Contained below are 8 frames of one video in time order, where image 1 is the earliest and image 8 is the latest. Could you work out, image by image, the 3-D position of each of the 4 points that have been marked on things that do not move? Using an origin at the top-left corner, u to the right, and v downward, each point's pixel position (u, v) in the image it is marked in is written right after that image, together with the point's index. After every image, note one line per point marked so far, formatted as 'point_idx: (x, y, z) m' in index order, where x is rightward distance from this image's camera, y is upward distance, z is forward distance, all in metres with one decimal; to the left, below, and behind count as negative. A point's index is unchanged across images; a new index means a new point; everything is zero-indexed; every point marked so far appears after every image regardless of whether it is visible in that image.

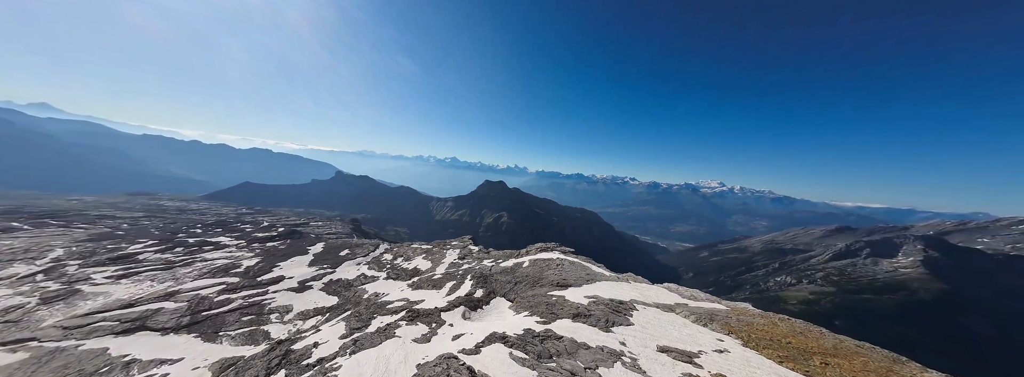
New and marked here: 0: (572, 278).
0: (+5.3, -7.9, +17.9) m
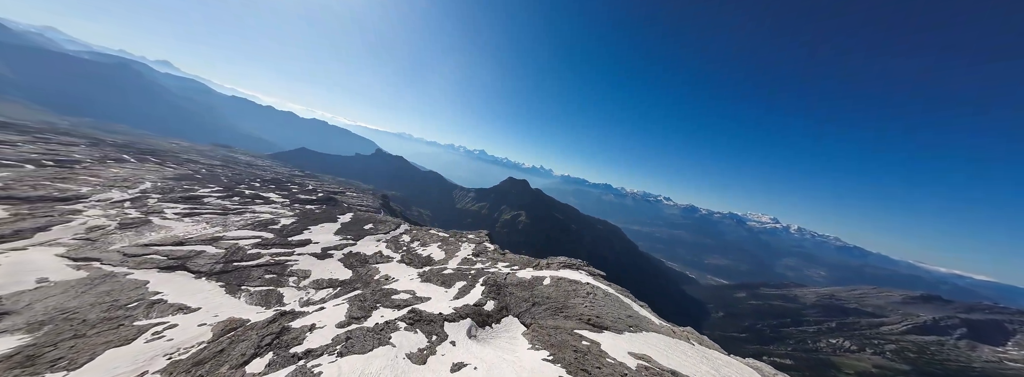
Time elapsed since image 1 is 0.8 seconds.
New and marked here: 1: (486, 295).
0: (+6.7, -8.9, +14.1) m
1: (-2.5, -10.3, +19.5) m
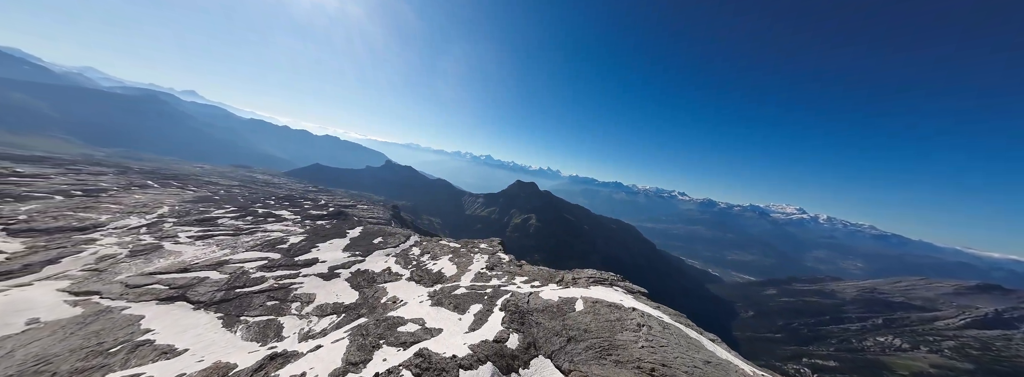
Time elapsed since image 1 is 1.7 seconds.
0: (+8.5, -9.1, +10.6) m
1: (-0.3, -11.0, +16.2) m
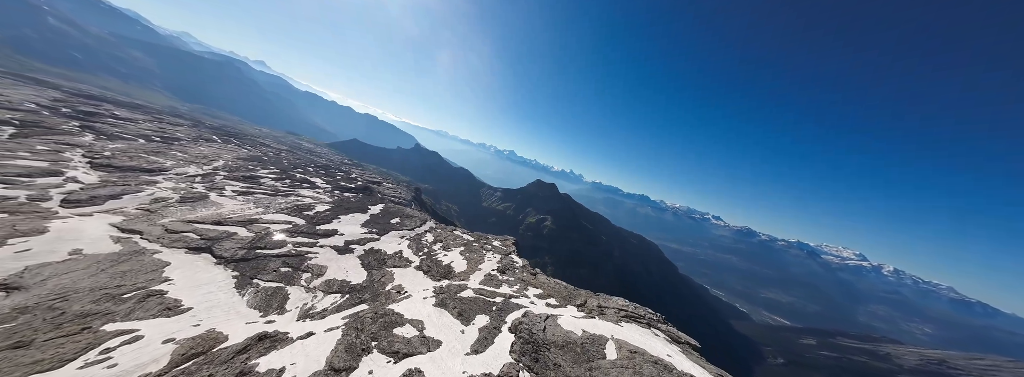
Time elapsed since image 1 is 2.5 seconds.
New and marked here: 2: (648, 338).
0: (+8.9, -10.5, +6.7) m
1: (+0.4, -11.2, +13.2) m
2: (+10.5, -11.4, +15.6) m
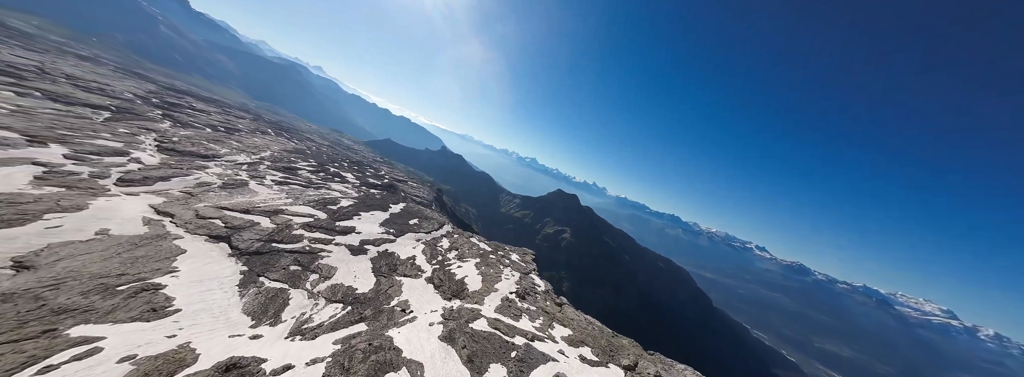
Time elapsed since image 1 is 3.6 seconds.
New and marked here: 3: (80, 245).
0: (+9.5, -11.9, +1.4) m
1: (+1.6, -12.3, +8.7) m
2: (+11.8, -13.3, +10.1) m
3: (-40.5, -5.4, +18.9) m
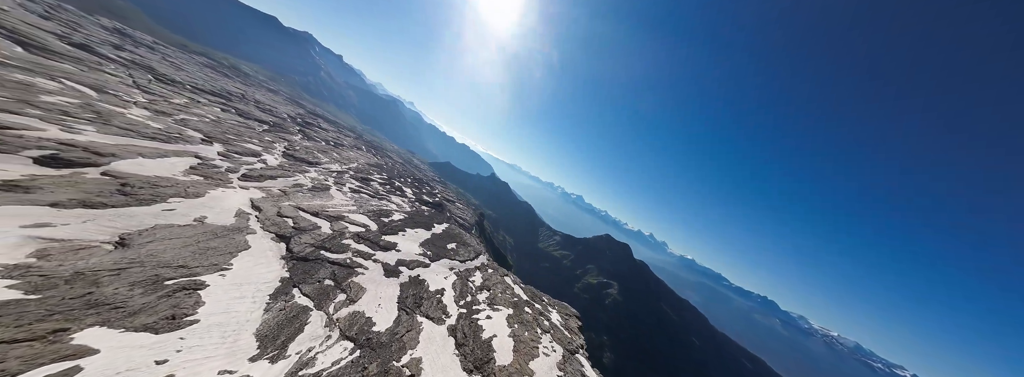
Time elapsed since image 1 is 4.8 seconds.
0: (+8.4, -13.9, -7.4) m
1: (+2.1, -14.4, +1.3) m
2: (+12.1, -16.9, +0.3) m
3: (-35.6, -4.3, +21.3) m
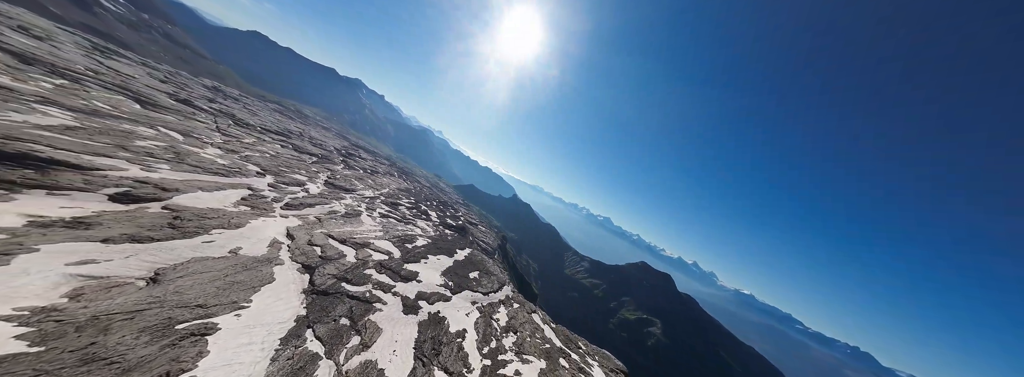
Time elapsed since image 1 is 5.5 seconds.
0: (+8.1, -13.4, -12.7) m
1: (+2.9, -15.0, -3.5) m
2: (+12.7, -17.2, -5.8) m
3: (-32.5, -7.9, +21.6) m
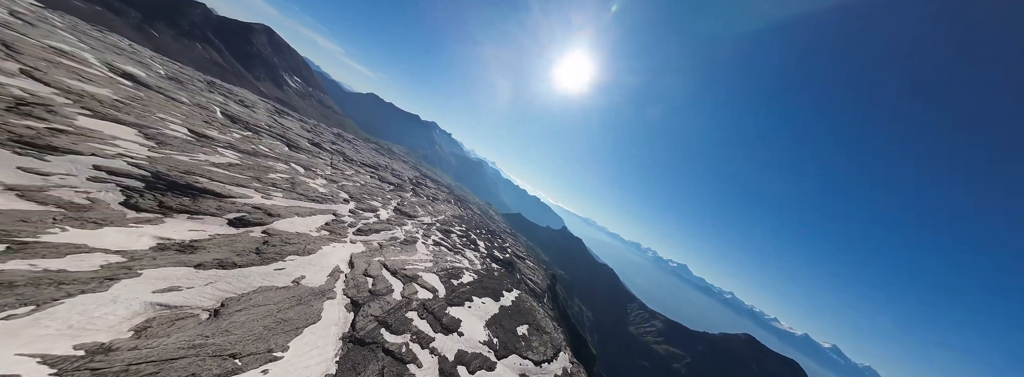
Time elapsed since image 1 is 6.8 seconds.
0: (+4.4, -12.4, -22.1) m
1: (+1.5, -15.3, -12.2) m
2: (+10.3, -17.3, -17.2) m
3: (-26.1, -11.3, +21.7) m
